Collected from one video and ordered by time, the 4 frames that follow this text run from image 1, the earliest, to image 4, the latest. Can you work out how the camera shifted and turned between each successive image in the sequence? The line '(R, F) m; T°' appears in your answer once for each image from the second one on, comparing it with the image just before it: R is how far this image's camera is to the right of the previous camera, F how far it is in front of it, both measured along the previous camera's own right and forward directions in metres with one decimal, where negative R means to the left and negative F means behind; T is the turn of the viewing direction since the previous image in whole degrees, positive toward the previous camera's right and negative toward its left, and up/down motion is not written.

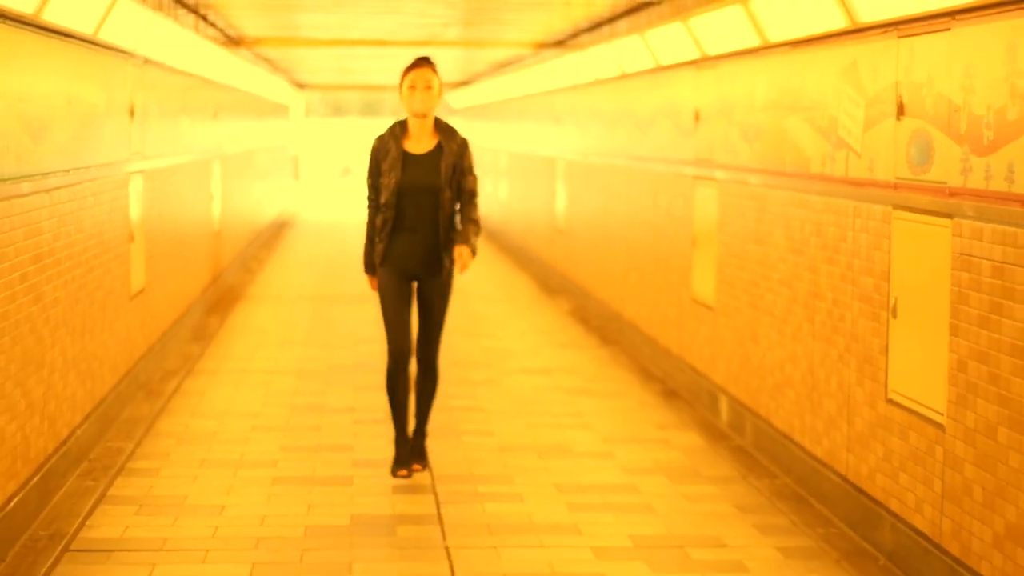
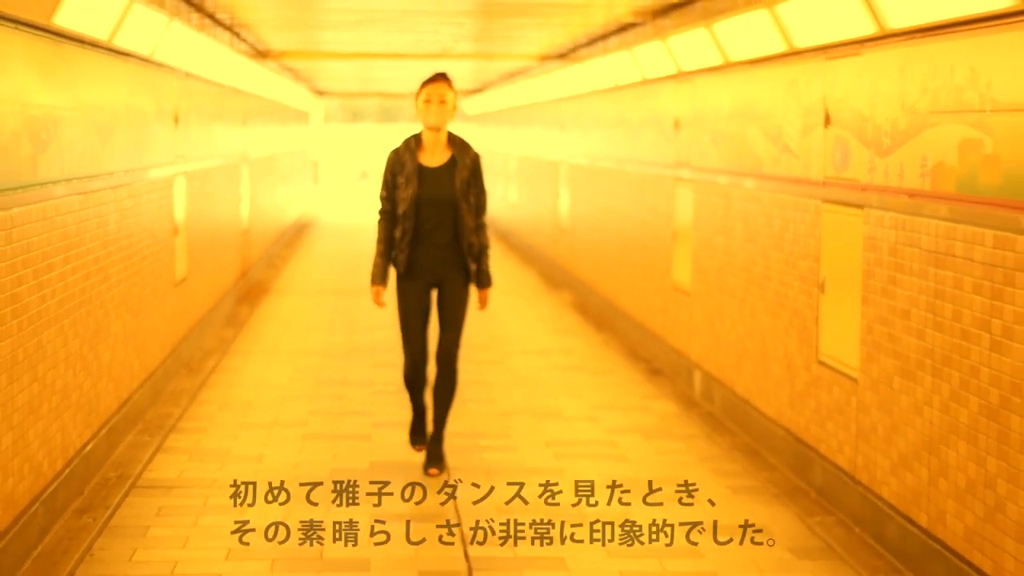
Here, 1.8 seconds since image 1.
(+0.1, -1.0) m; -1°
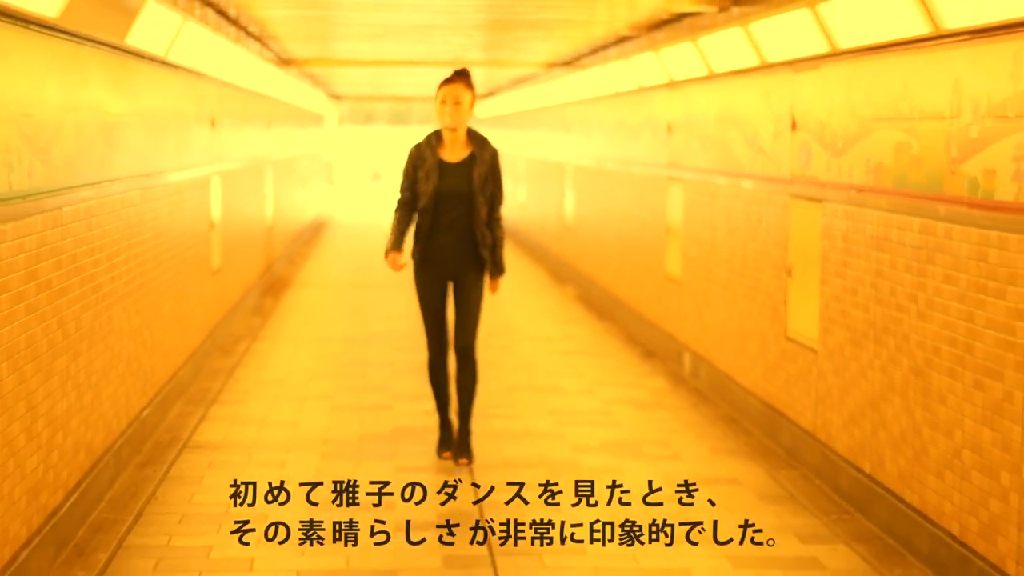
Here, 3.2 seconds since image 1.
(0.0, -0.8) m; 0°
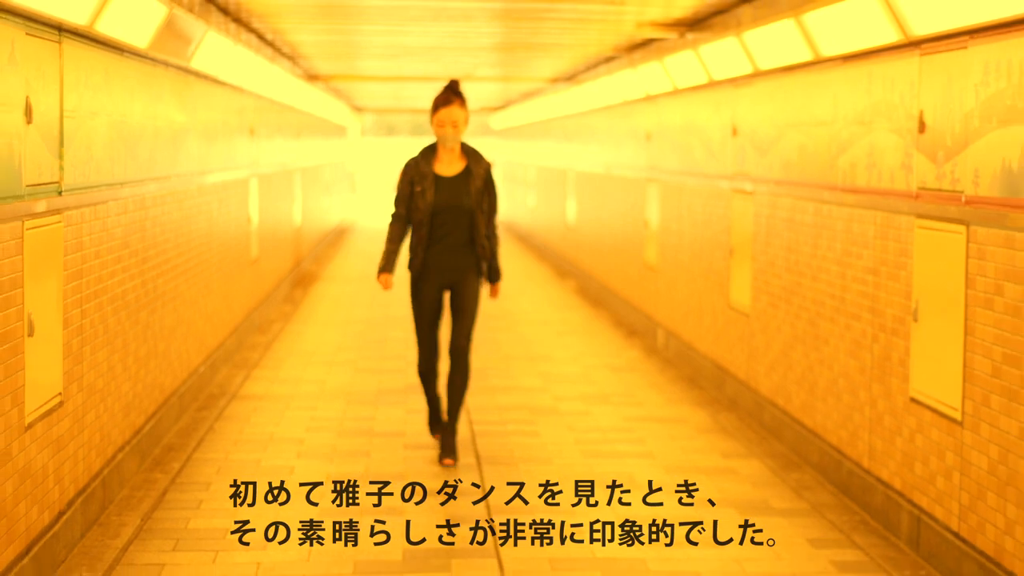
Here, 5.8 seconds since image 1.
(+0.2, -1.4) m; -1°
